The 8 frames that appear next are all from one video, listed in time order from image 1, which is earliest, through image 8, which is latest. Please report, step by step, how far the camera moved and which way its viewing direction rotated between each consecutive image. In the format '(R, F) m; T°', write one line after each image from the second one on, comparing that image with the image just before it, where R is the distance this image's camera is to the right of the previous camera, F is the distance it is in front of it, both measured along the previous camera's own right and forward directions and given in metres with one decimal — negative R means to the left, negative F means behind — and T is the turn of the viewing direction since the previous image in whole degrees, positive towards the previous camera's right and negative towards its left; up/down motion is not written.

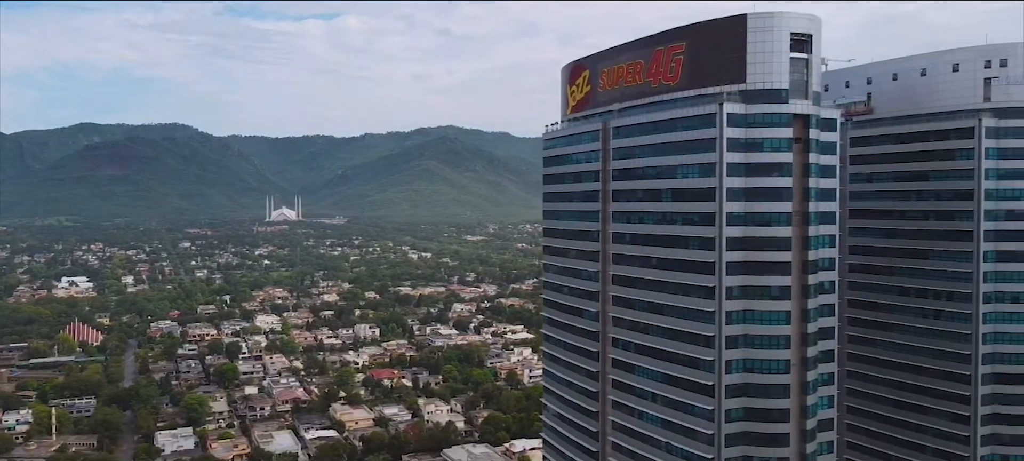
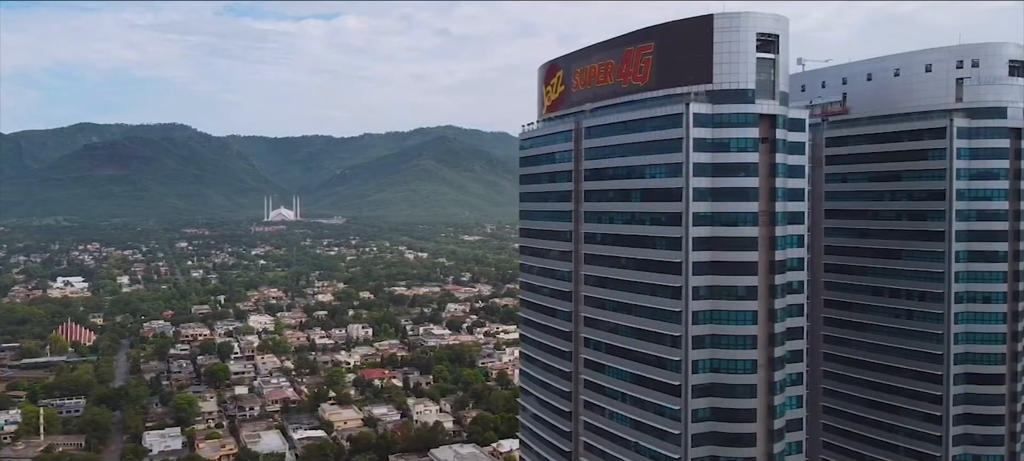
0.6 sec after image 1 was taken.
(+1.9, 0.0) m; 0°
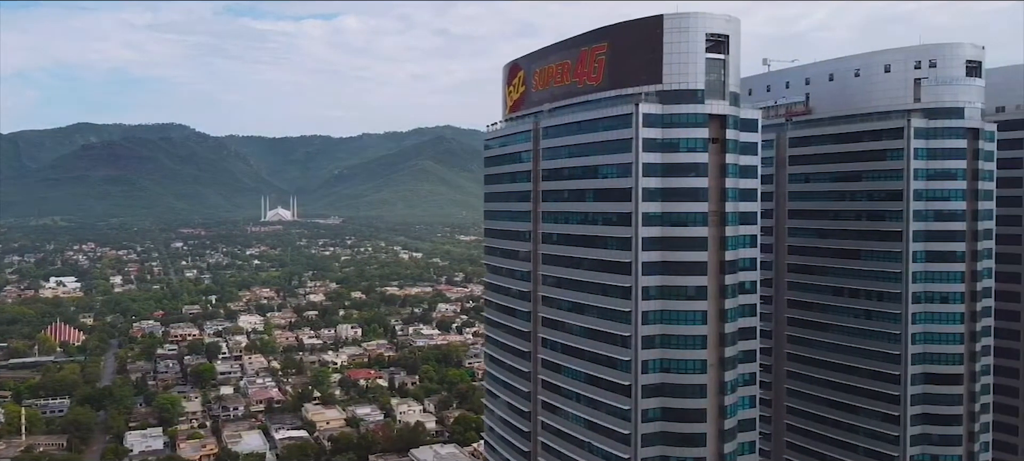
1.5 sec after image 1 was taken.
(+2.9, 0.0) m; 0°
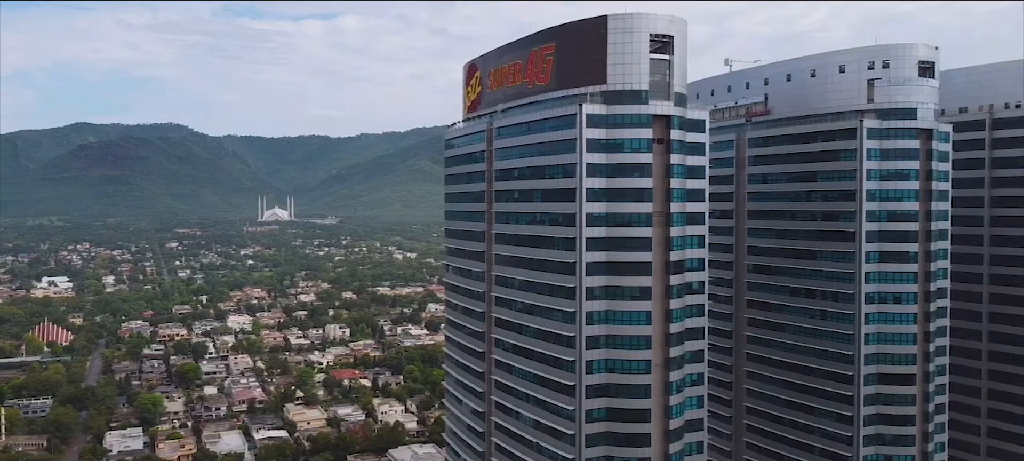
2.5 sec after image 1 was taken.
(+3.3, 0.0) m; 0°
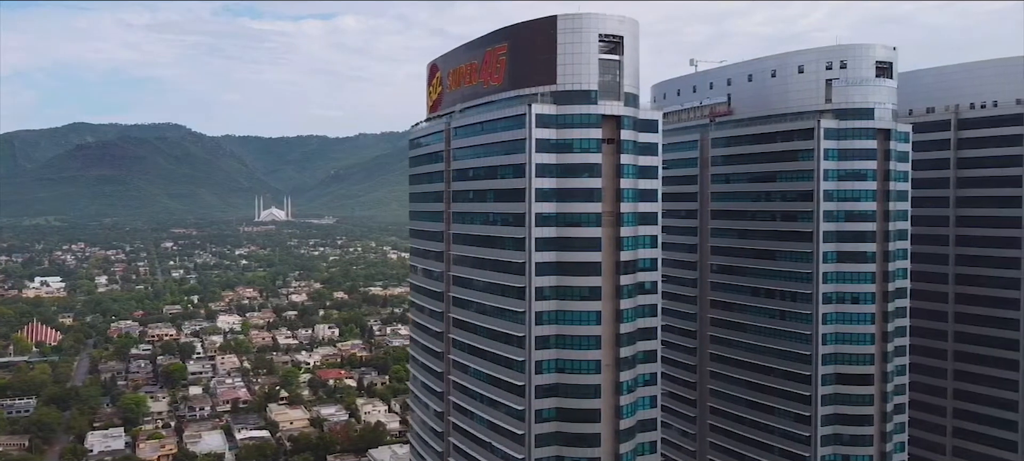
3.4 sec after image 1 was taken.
(+3.0, 0.0) m; 0°
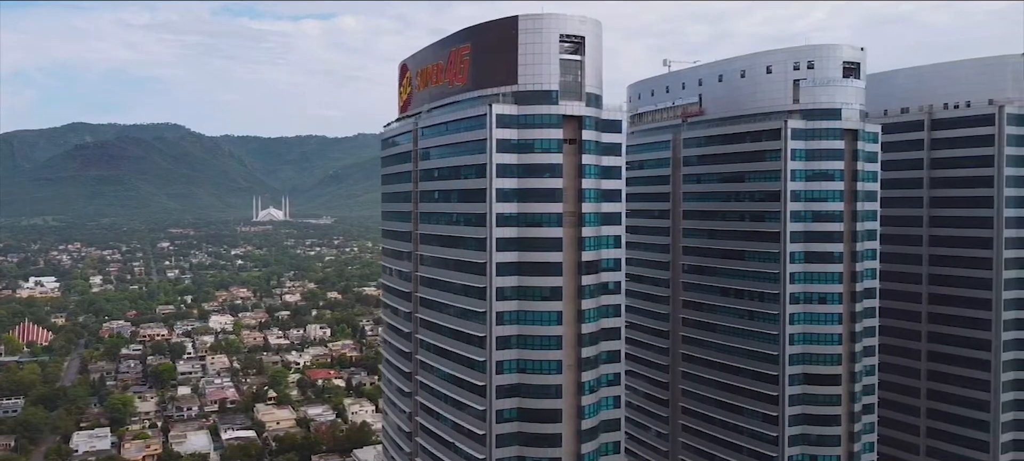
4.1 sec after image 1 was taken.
(+2.3, 0.0) m; 0°
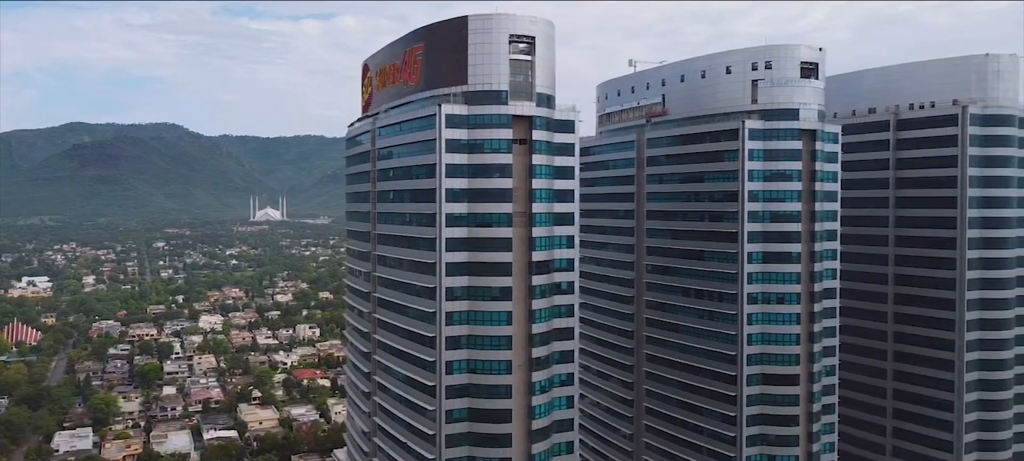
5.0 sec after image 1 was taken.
(+3.0, 0.0) m; 0°
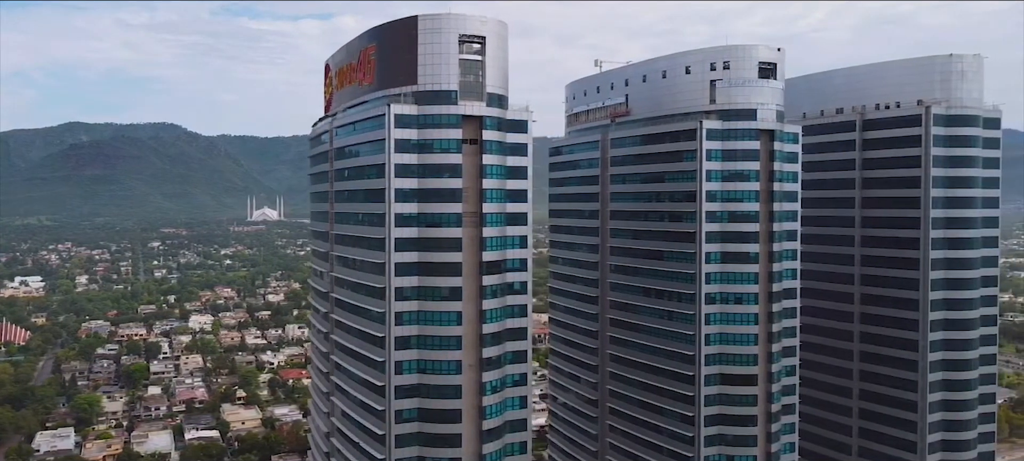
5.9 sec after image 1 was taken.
(+2.9, 0.0) m; 0°
